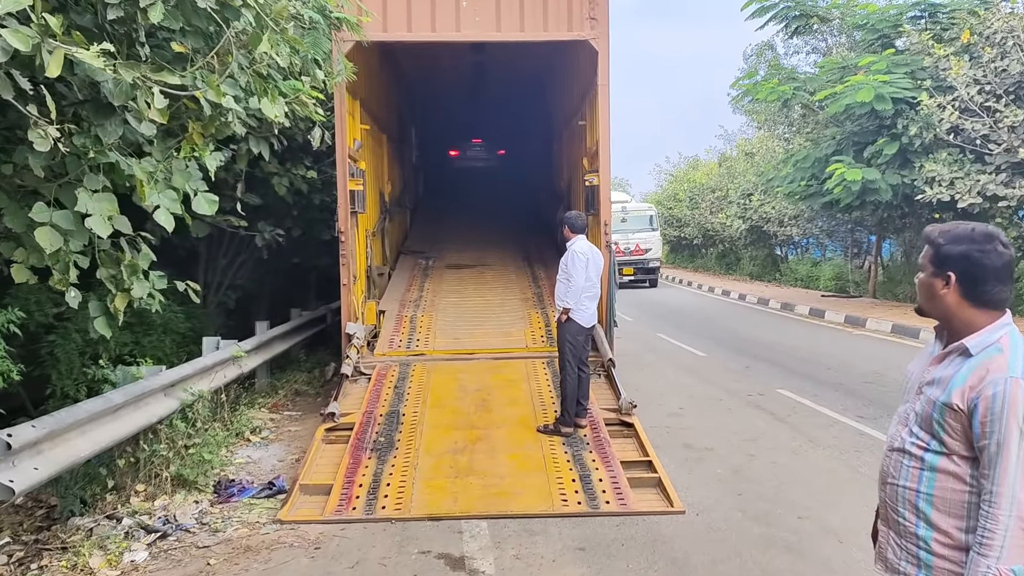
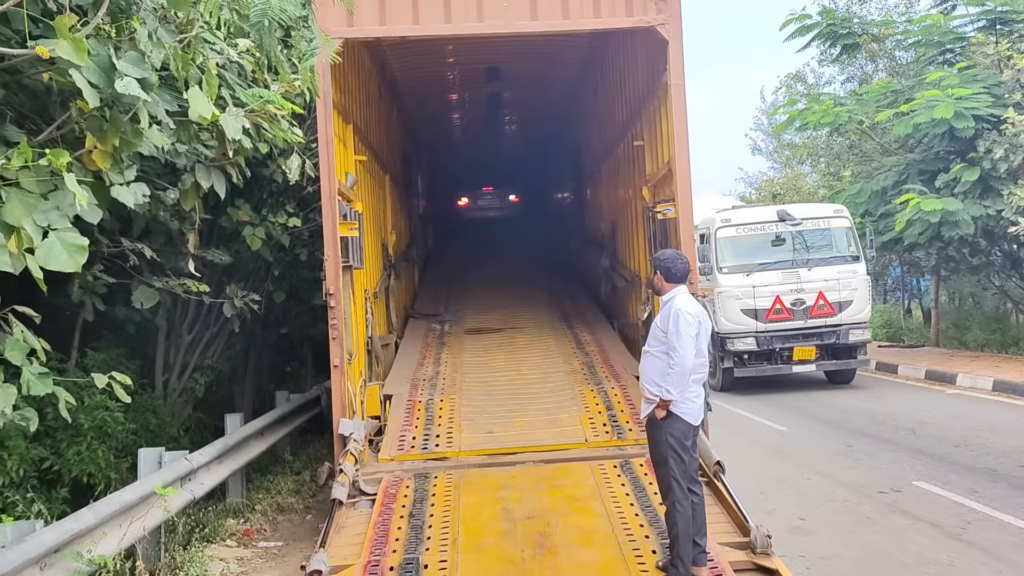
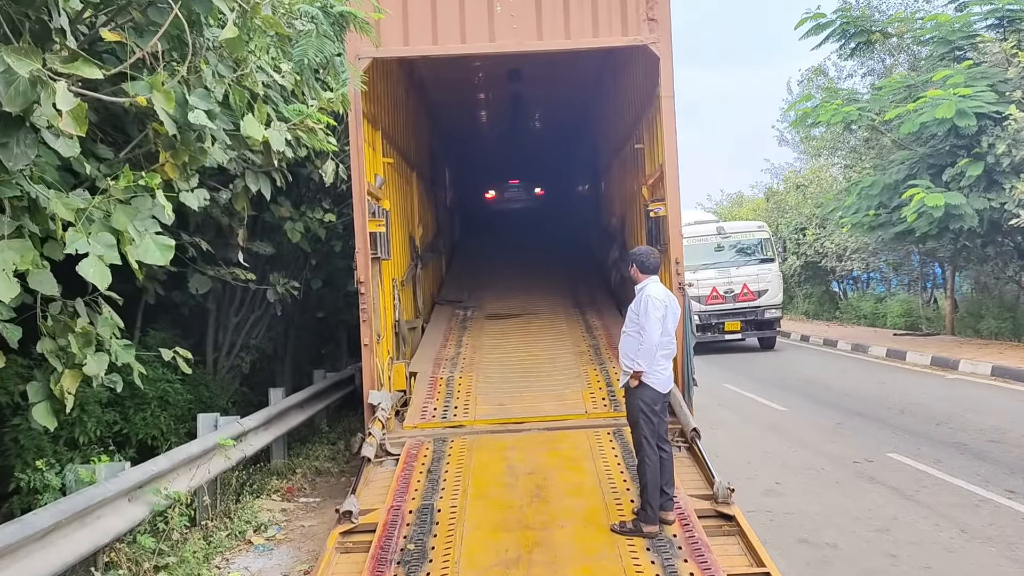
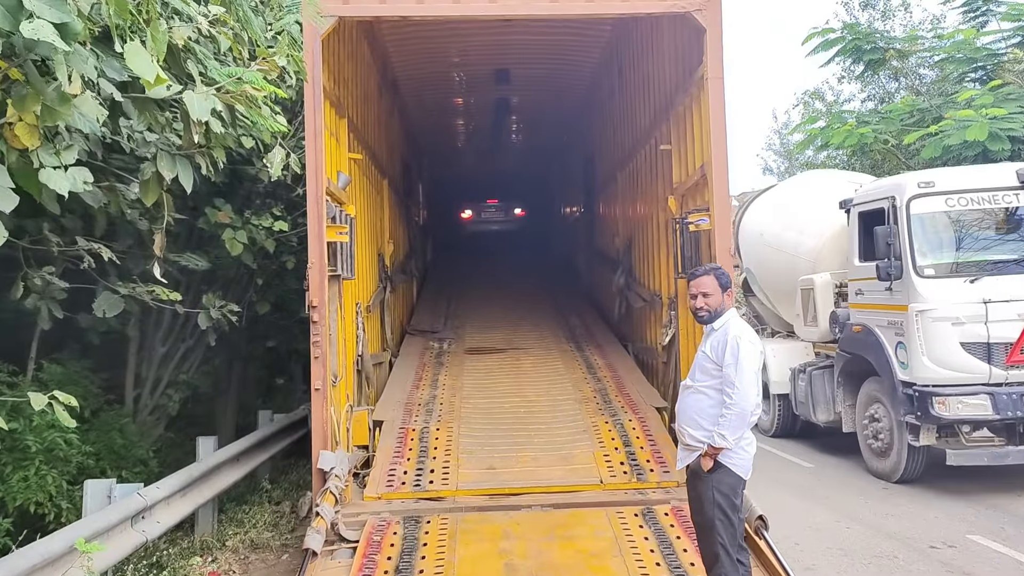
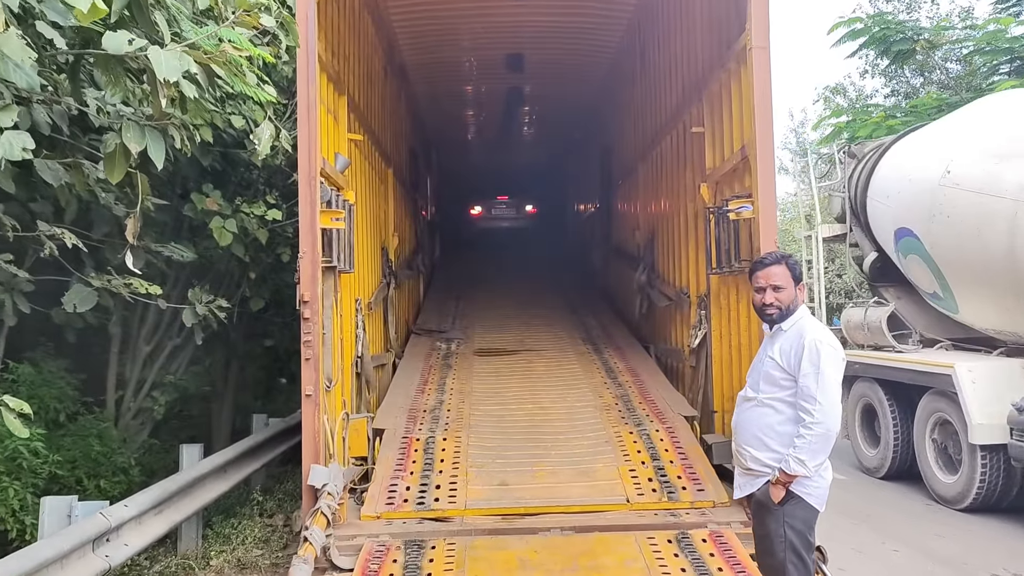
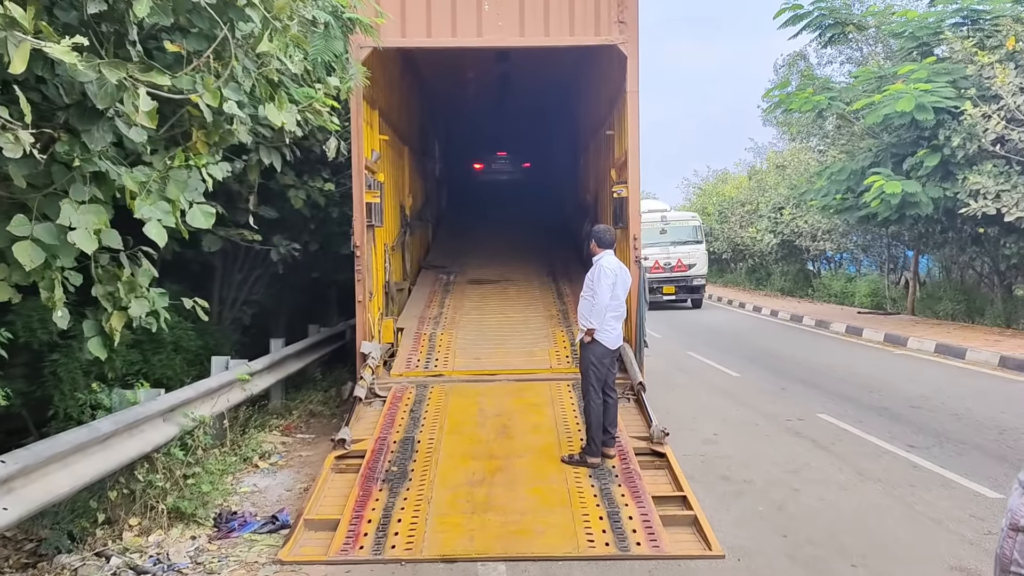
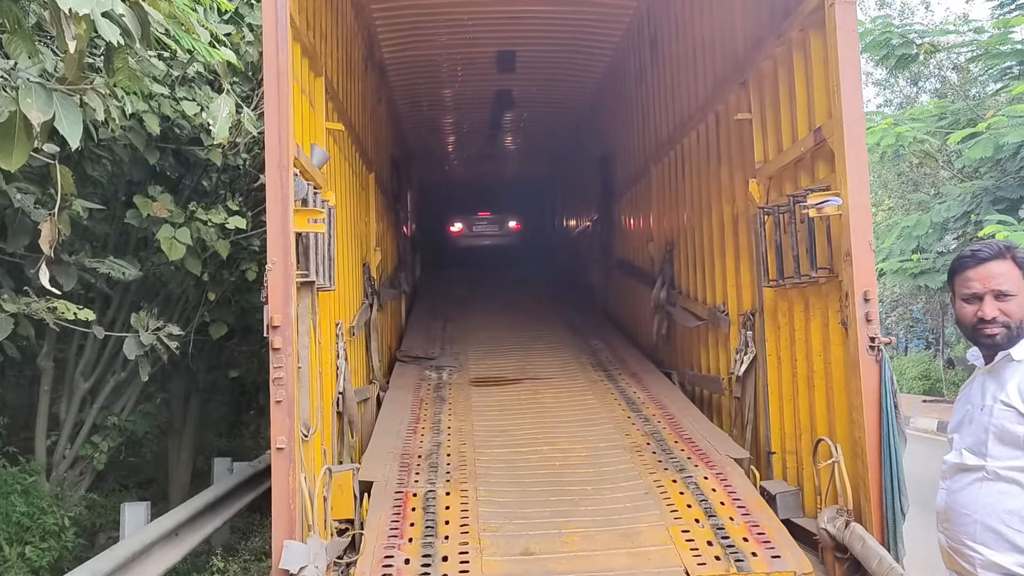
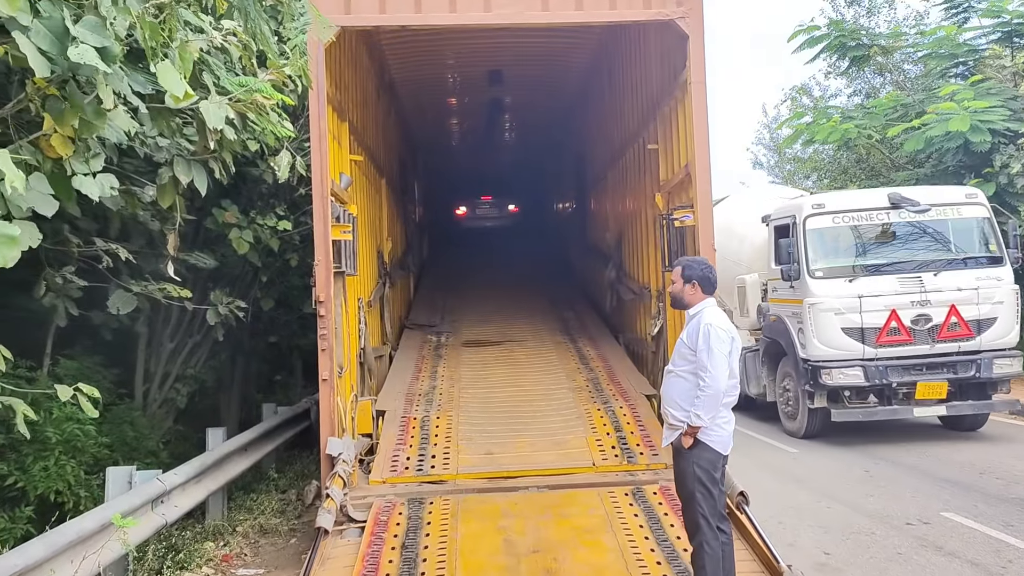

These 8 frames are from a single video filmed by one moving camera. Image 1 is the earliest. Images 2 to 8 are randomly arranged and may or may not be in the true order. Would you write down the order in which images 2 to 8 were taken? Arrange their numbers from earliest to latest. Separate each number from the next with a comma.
6, 3, 2, 8, 4, 5, 7
